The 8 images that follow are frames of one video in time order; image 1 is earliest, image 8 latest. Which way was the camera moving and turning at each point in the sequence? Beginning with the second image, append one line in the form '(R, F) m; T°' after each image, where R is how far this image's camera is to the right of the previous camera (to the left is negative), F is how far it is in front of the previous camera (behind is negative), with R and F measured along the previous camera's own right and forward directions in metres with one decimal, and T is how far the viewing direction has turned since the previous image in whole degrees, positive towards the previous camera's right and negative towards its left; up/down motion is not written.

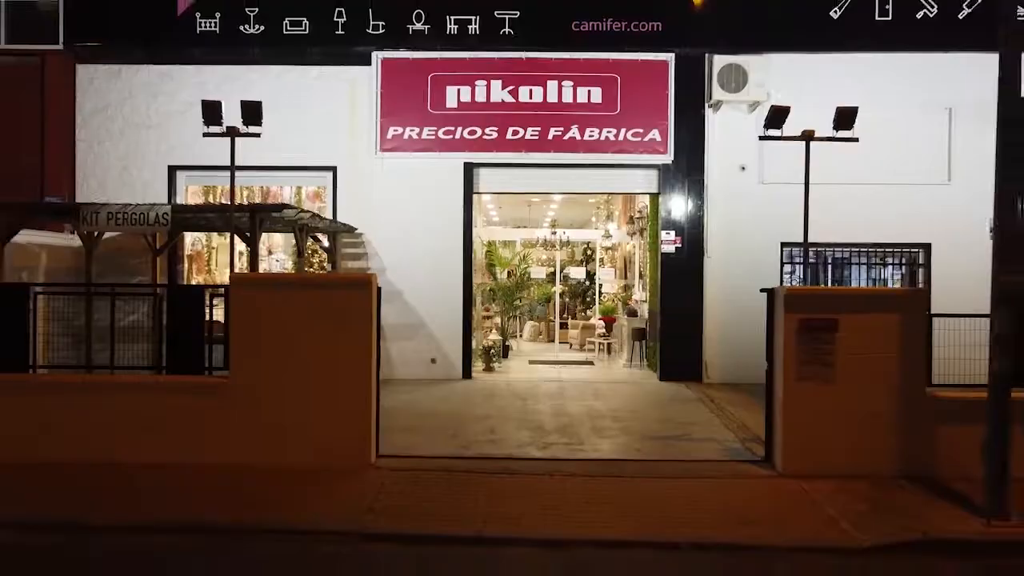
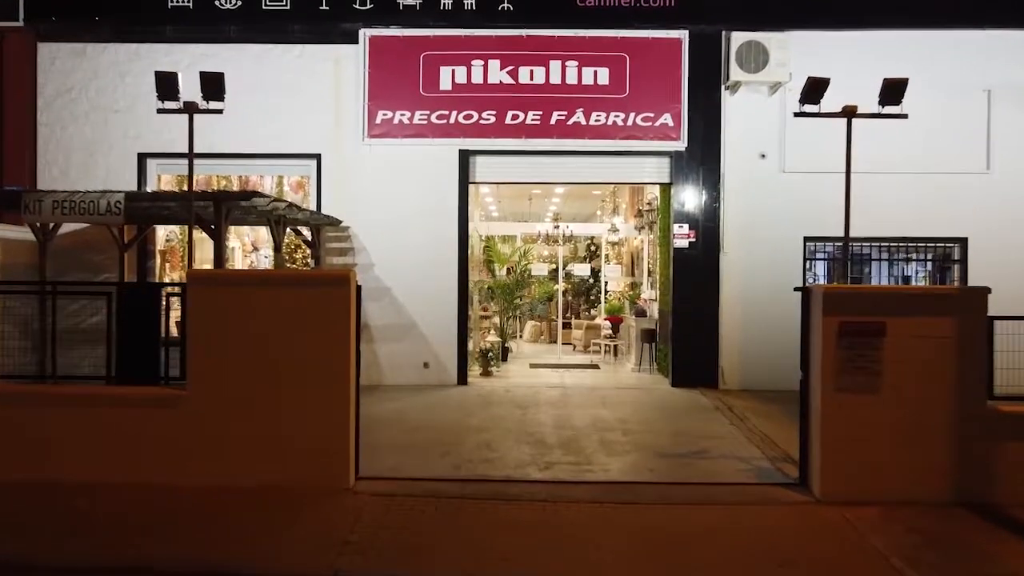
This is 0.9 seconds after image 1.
(0.0, +0.8) m; 0°
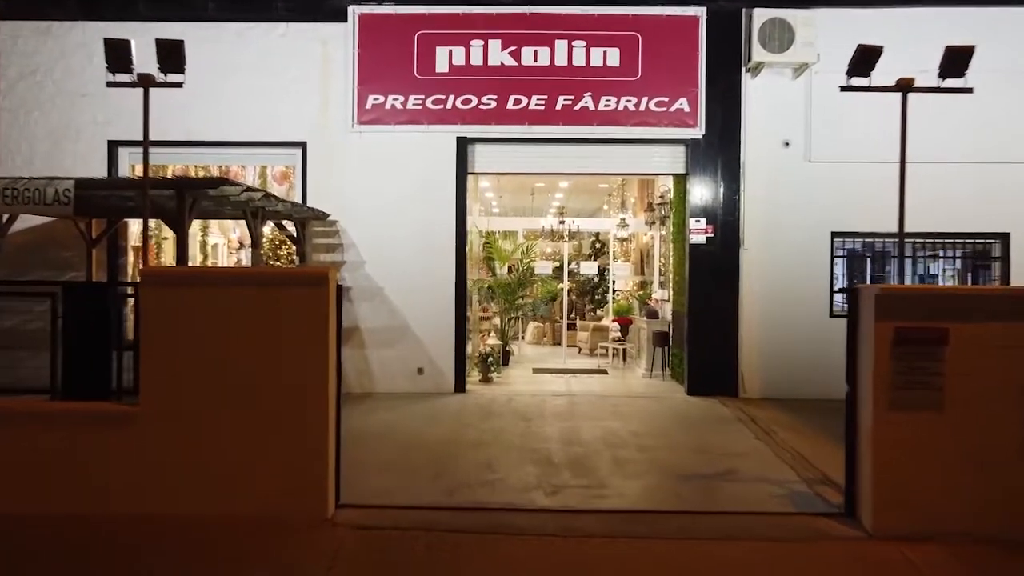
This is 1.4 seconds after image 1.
(0.0, +0.7) m; 0°
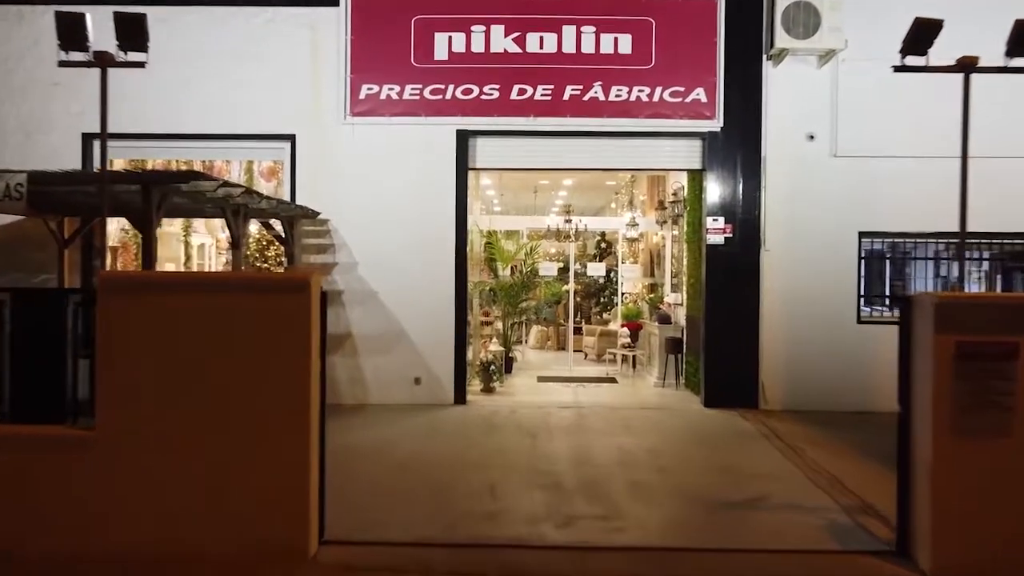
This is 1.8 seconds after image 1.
(0.0, +0.6) m; 0°
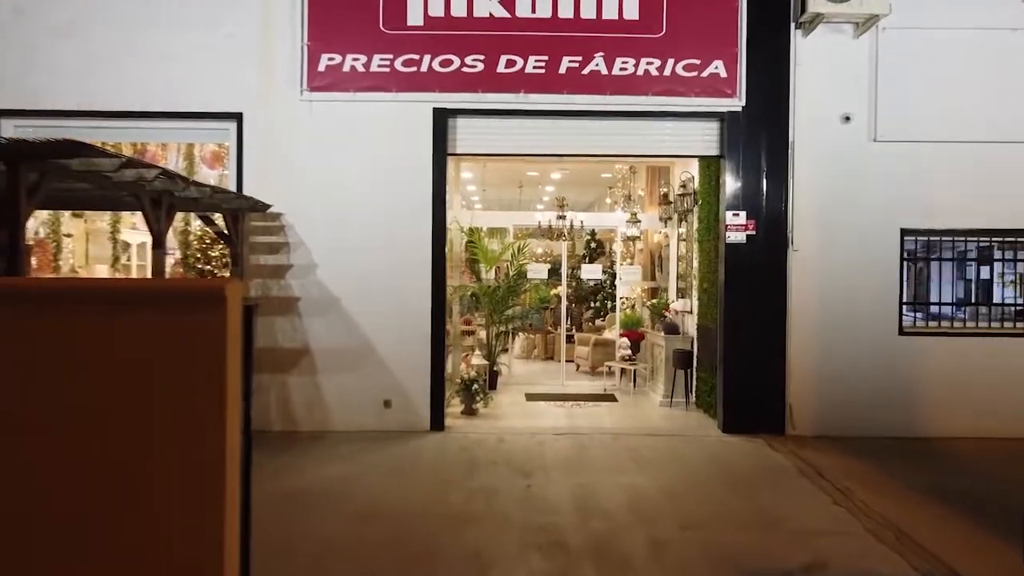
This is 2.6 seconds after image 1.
(-0.1, +1.2) m; +2°
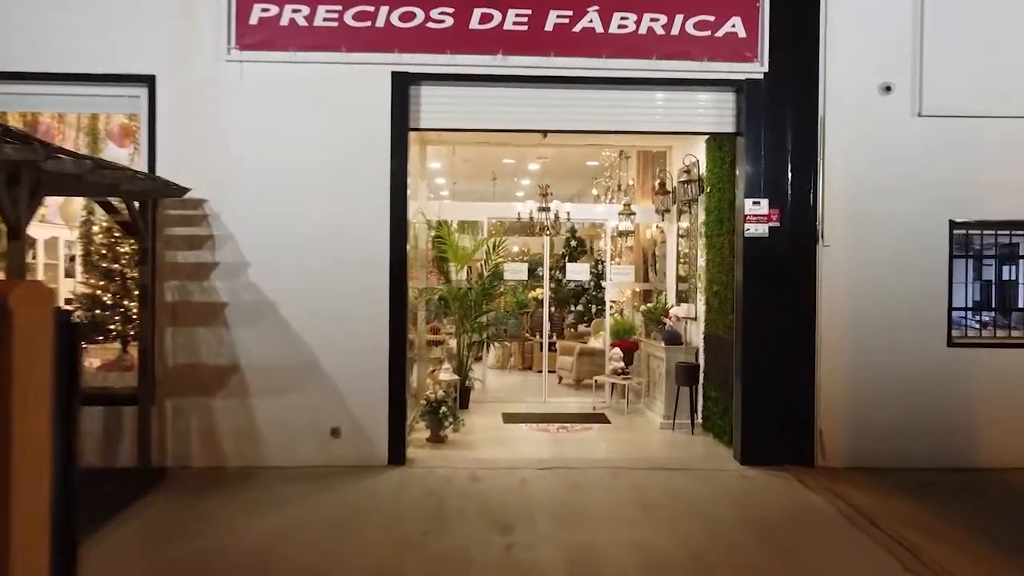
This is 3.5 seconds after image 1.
(0.0, +1.2) m; +2°
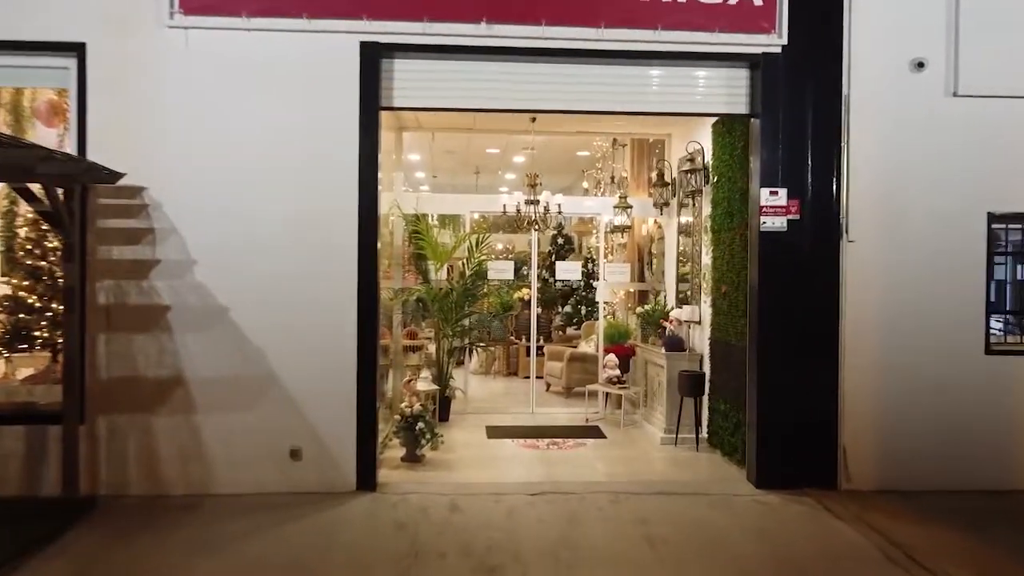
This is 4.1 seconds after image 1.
(0.0, +0.7) m; +1°
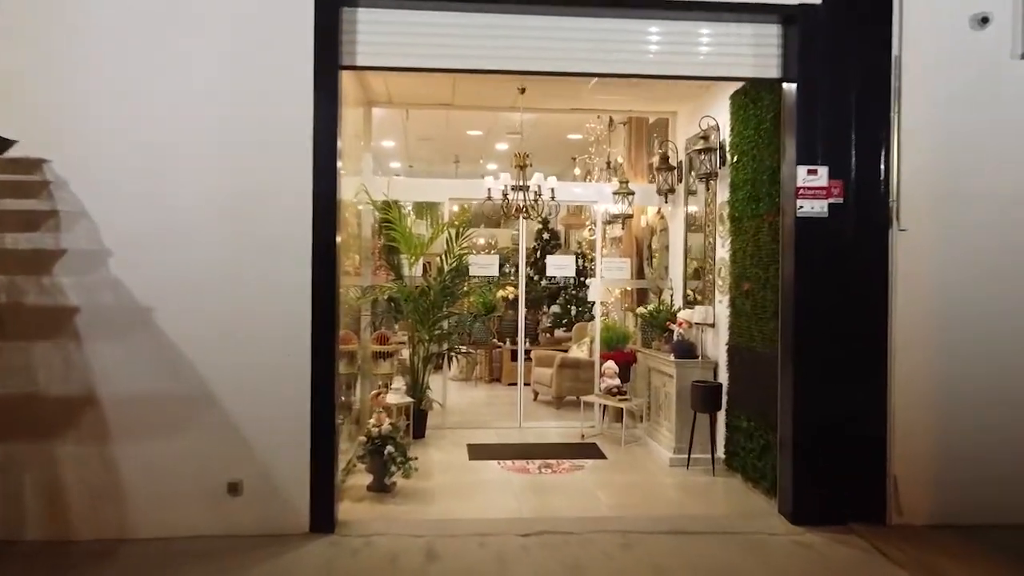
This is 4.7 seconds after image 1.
(0.0, +0.9) m; +1°
